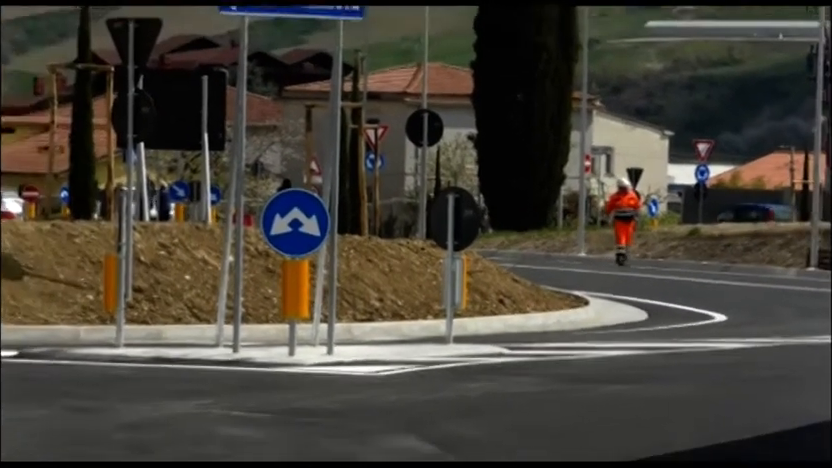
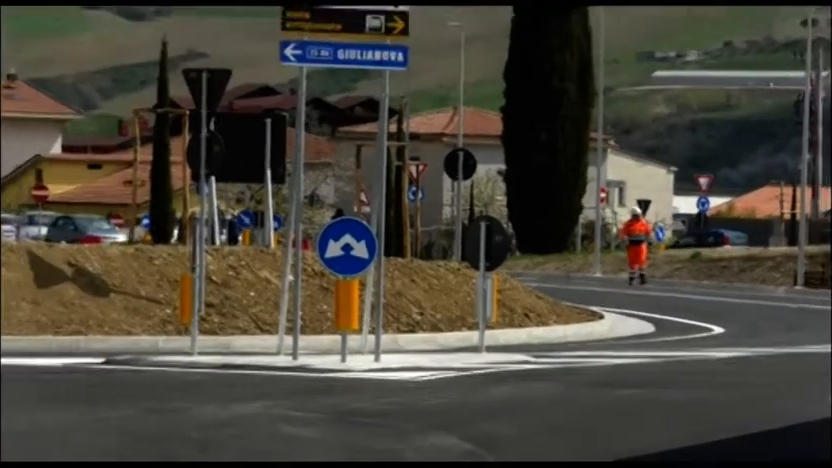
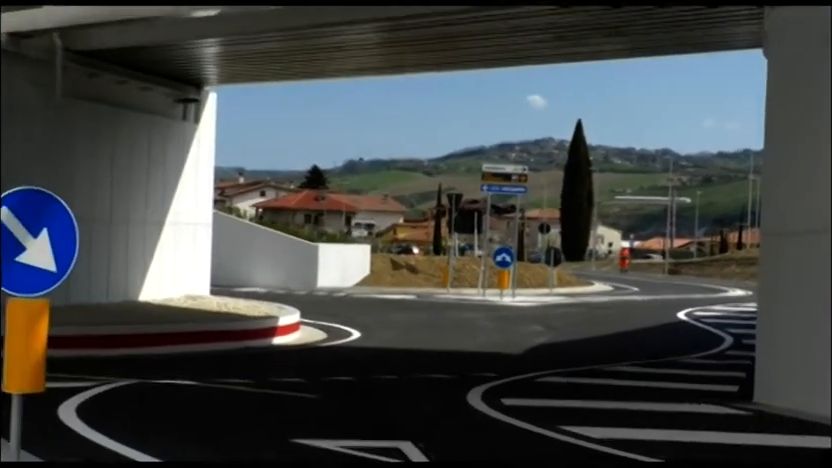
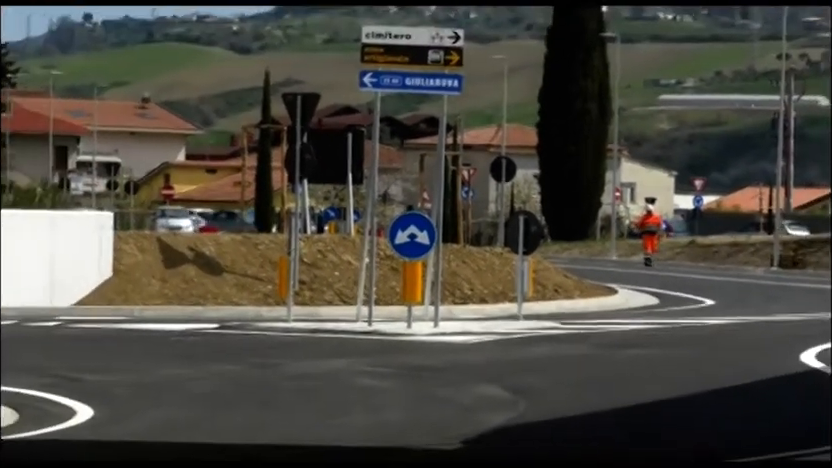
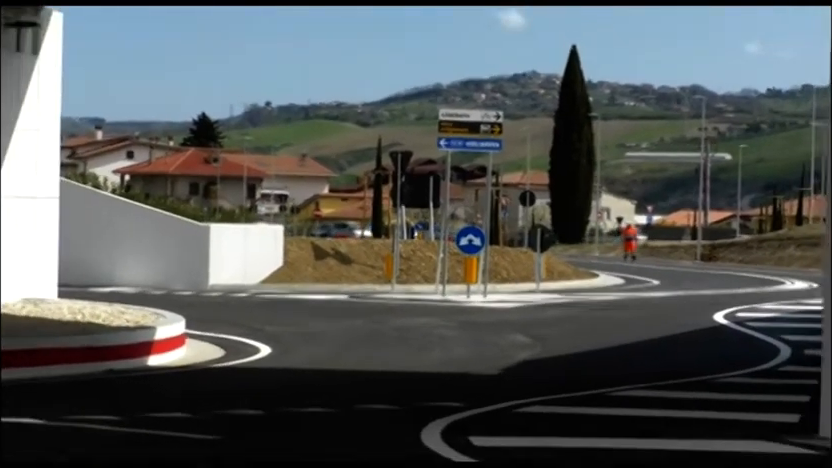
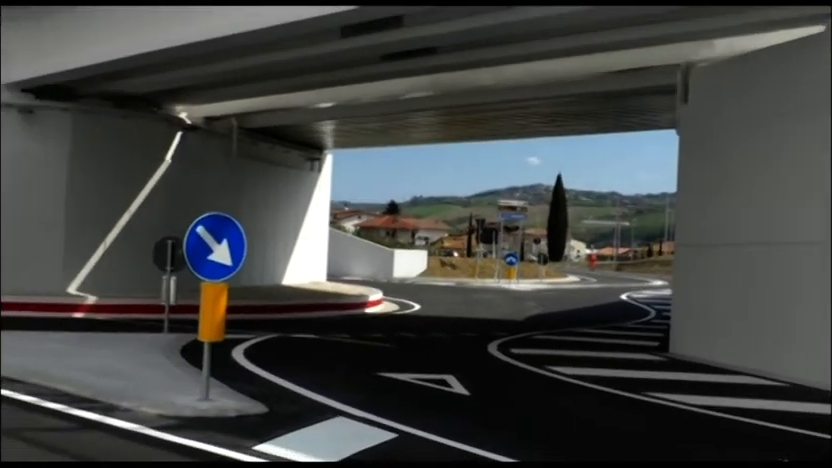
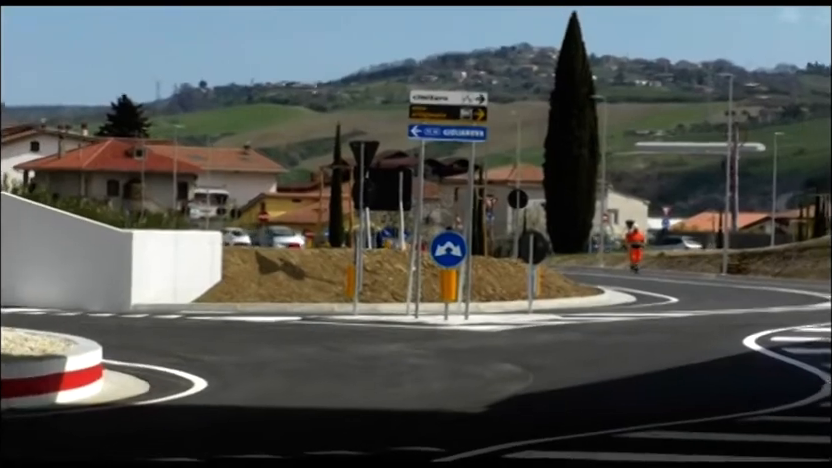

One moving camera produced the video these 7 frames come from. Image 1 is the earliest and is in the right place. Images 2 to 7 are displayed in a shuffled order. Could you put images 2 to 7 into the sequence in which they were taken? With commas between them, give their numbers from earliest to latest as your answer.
2, 4, 7, 5, 3, 6
